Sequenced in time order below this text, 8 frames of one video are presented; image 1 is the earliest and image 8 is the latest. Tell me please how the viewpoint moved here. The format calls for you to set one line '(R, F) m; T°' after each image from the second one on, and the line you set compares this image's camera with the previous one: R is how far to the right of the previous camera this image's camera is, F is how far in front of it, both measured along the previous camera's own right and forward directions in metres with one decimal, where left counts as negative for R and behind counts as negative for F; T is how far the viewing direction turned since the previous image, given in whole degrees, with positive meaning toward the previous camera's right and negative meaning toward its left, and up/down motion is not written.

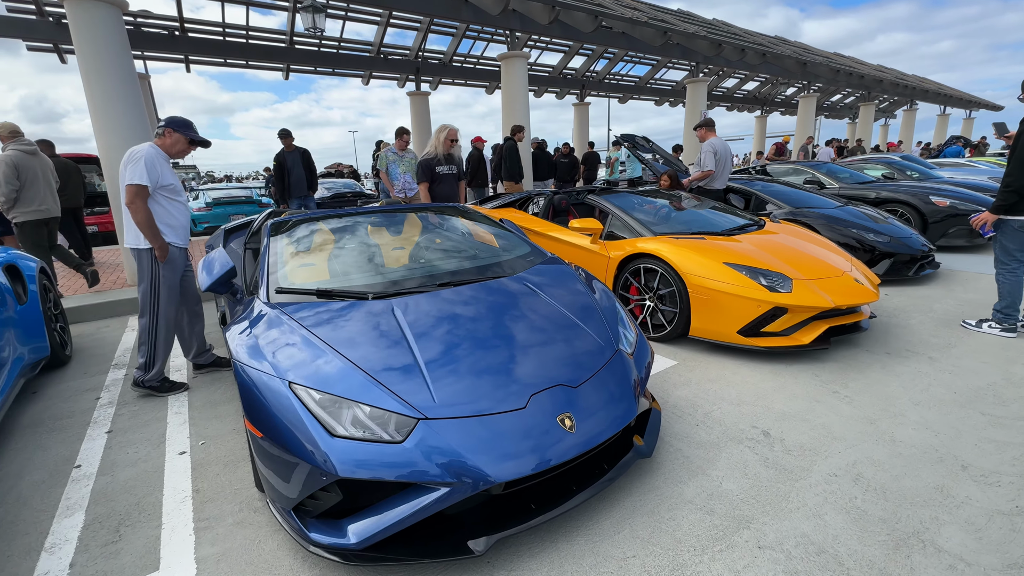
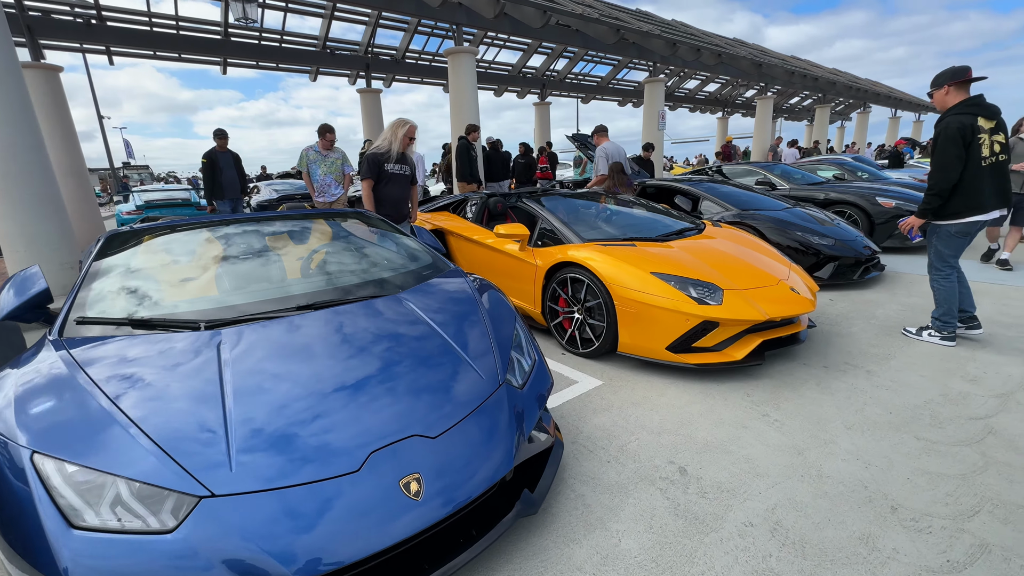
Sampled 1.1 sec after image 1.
(+0.4, +0.3) m; +3°
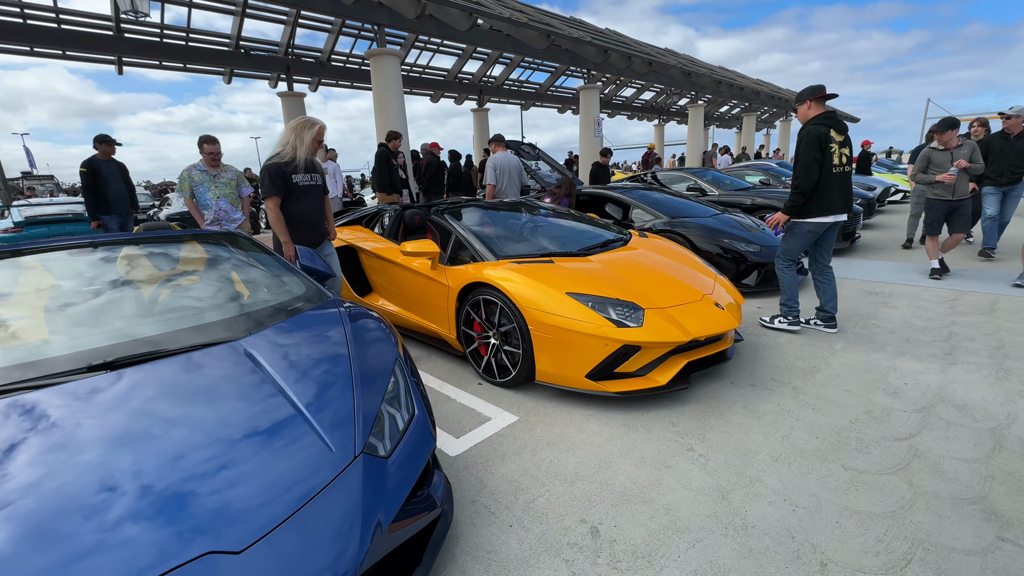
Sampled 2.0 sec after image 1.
(+0.3, +0.3) m; +6°
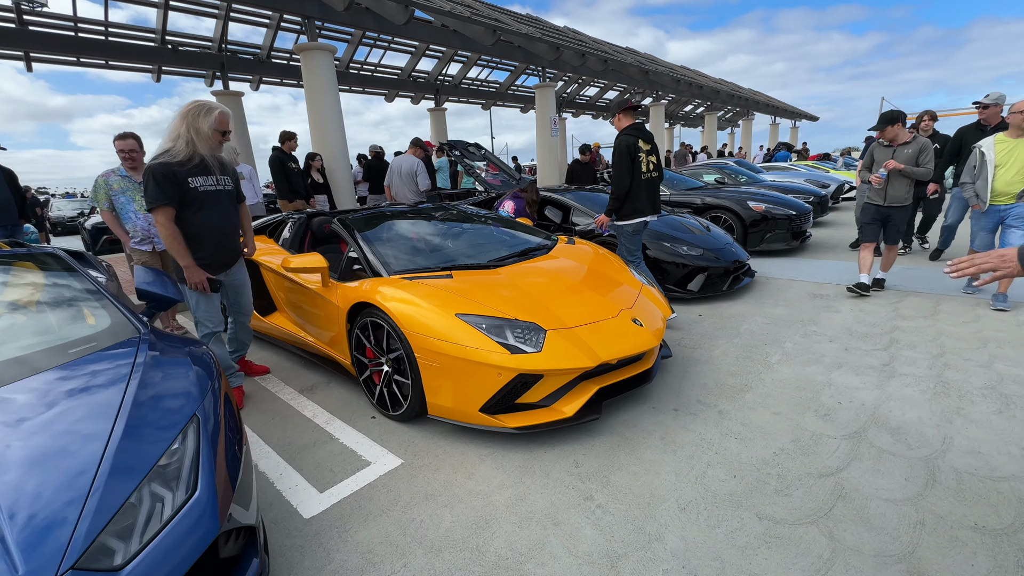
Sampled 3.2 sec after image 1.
(+0.5, +0.3) m; +3°
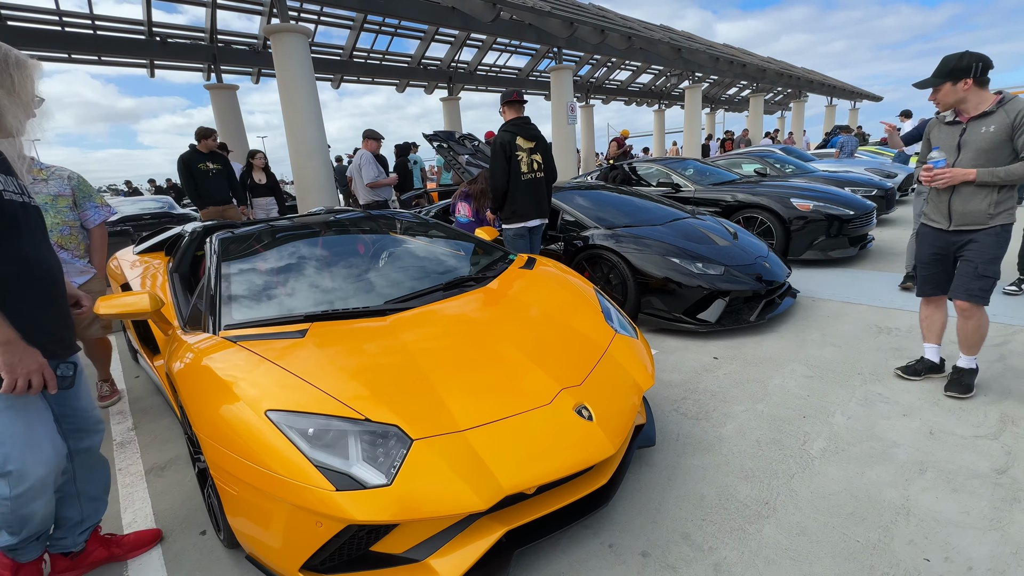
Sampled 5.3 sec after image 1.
(+0.6, +0.9) m; -5°
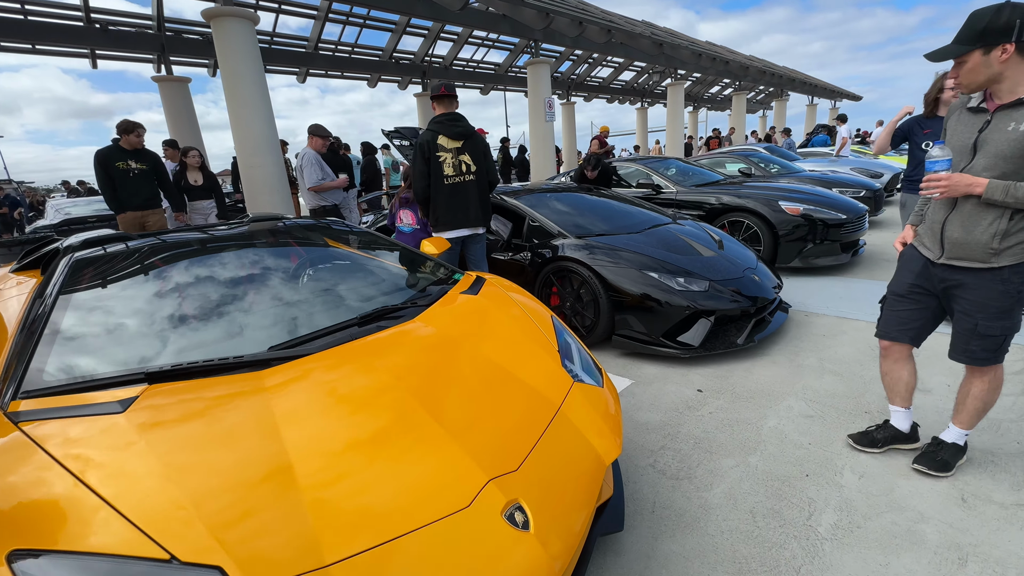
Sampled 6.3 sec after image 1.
(+0.2, +0.5) m; +2°
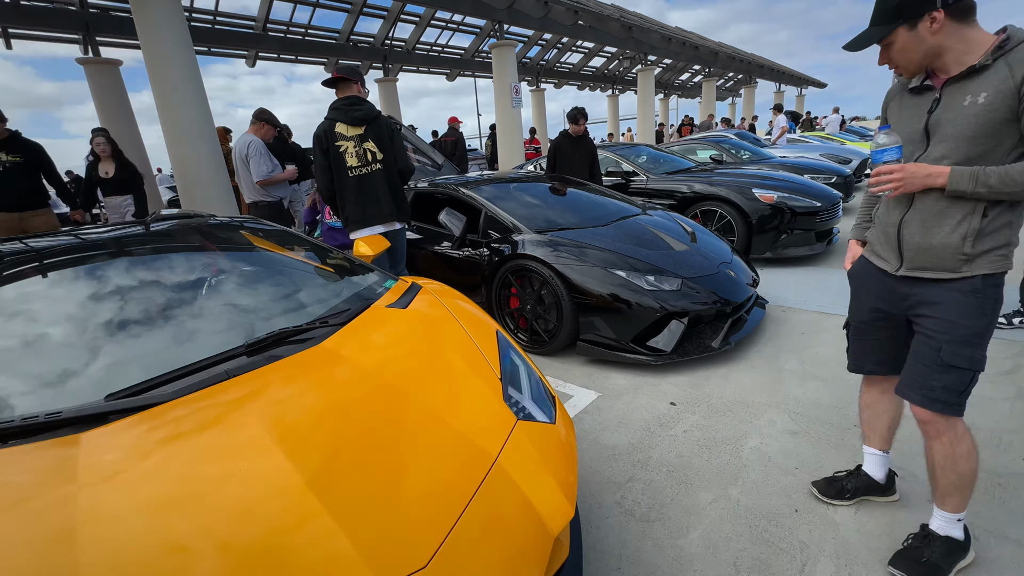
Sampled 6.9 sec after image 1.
(+0.2, +0.3) m; +3°
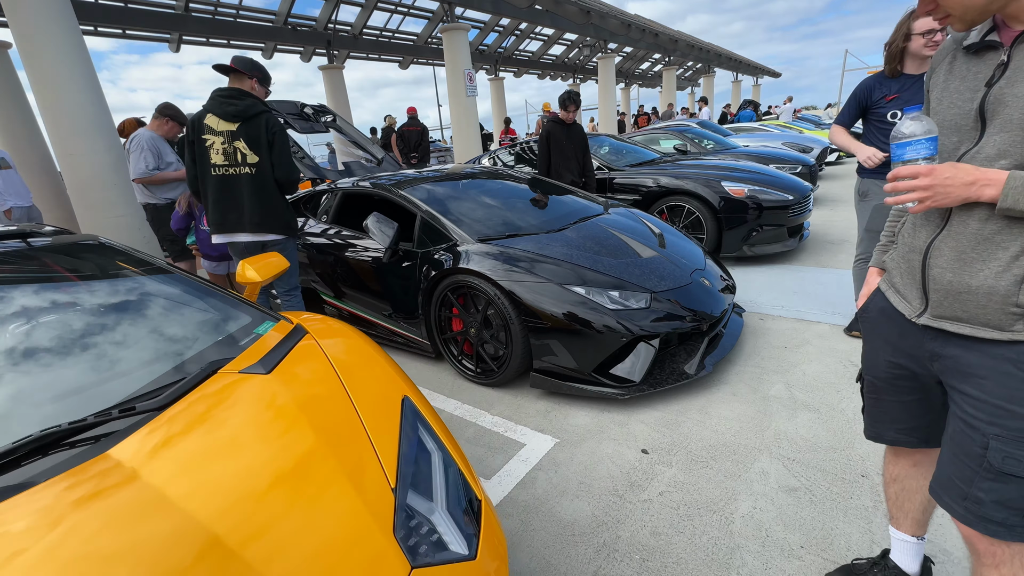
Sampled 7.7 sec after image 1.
(+0.2, +0.5) m; +4°
